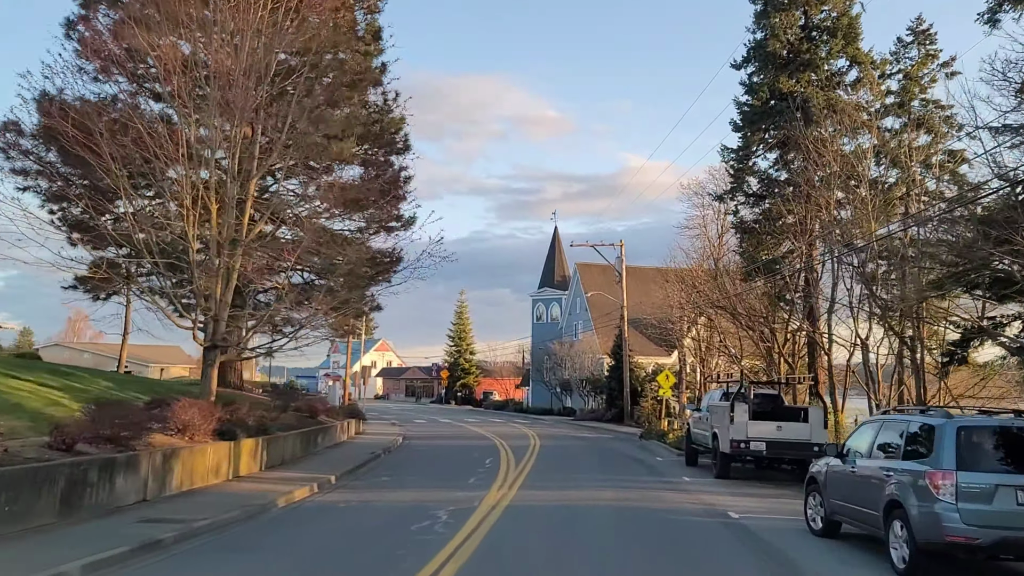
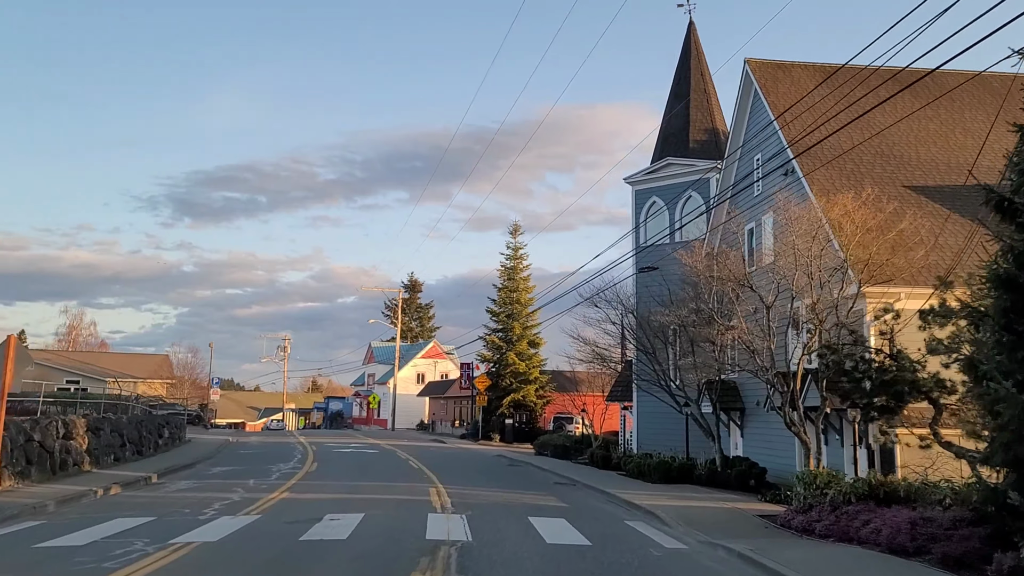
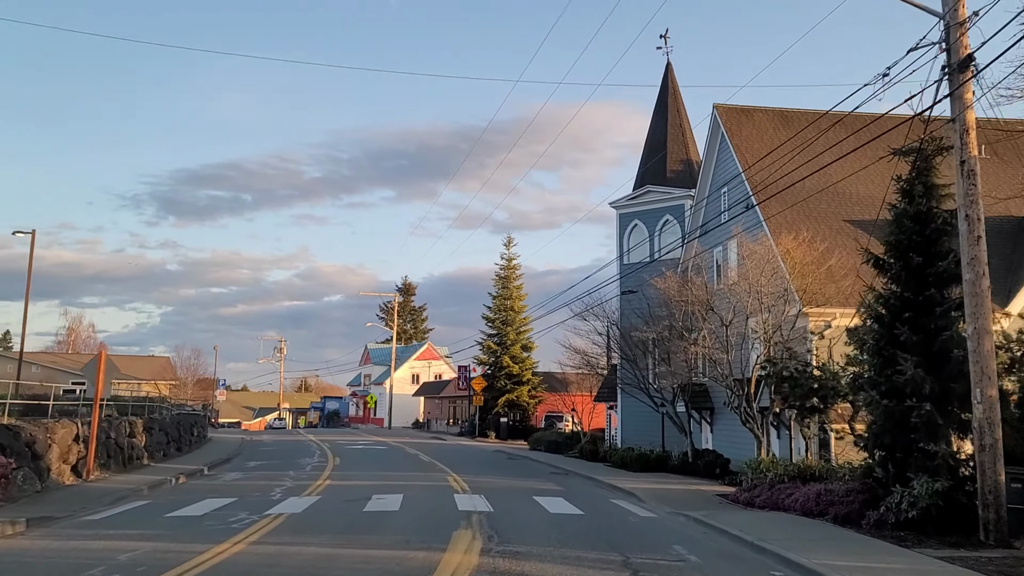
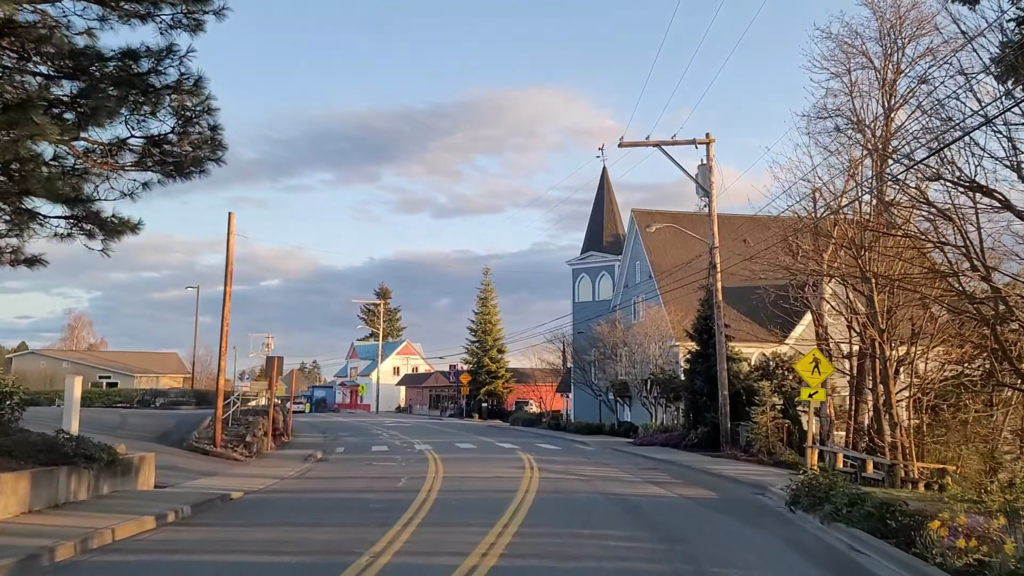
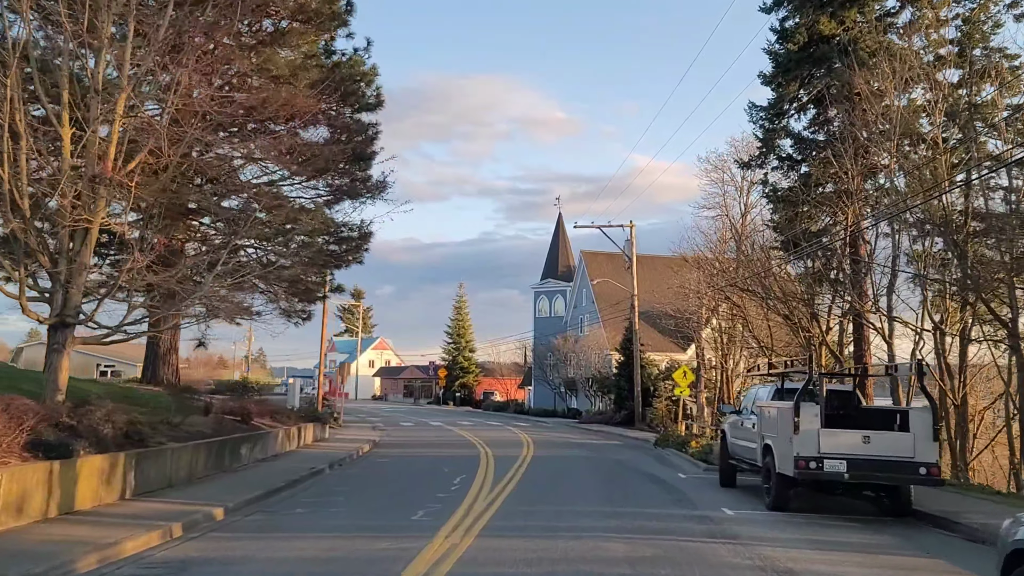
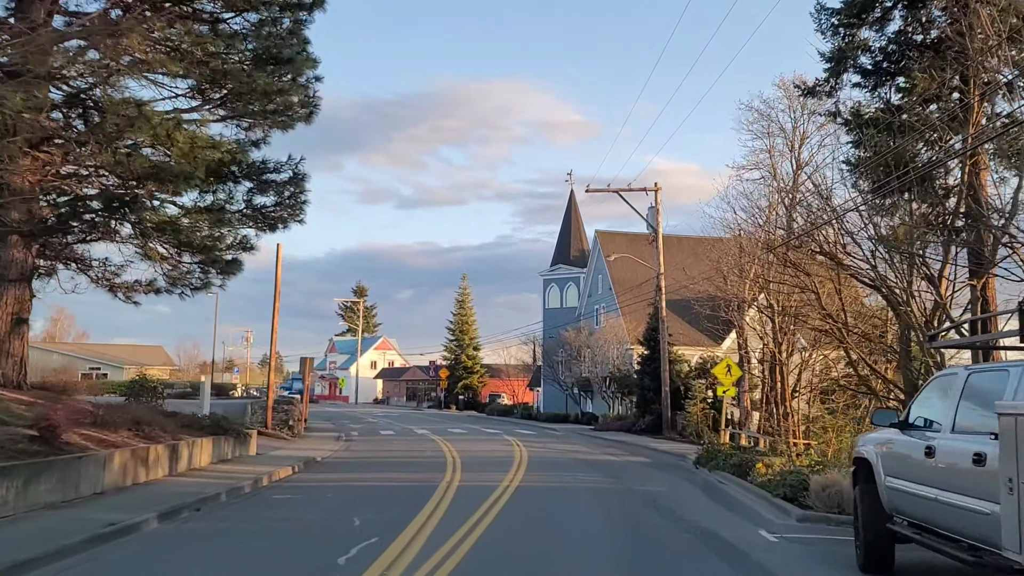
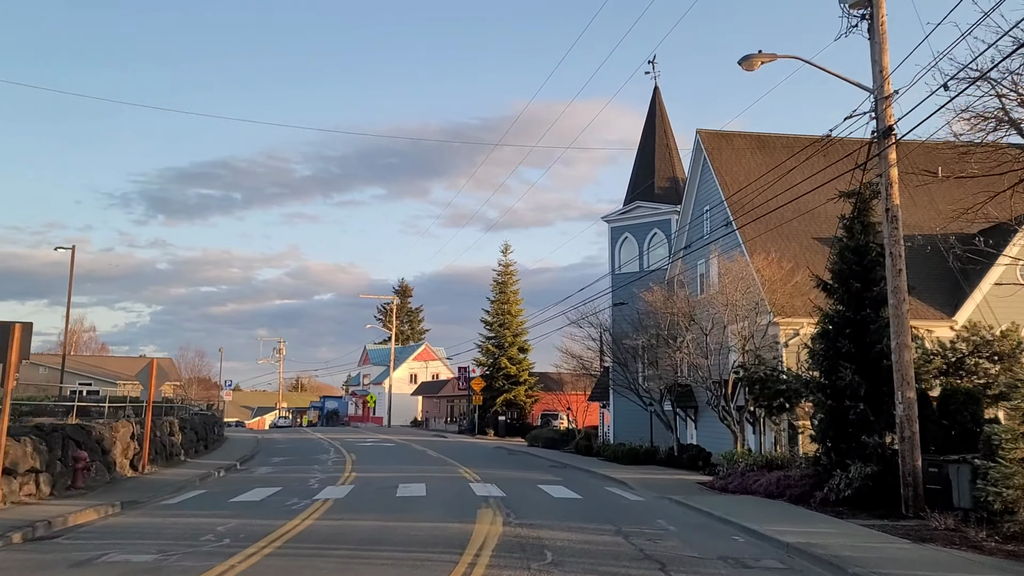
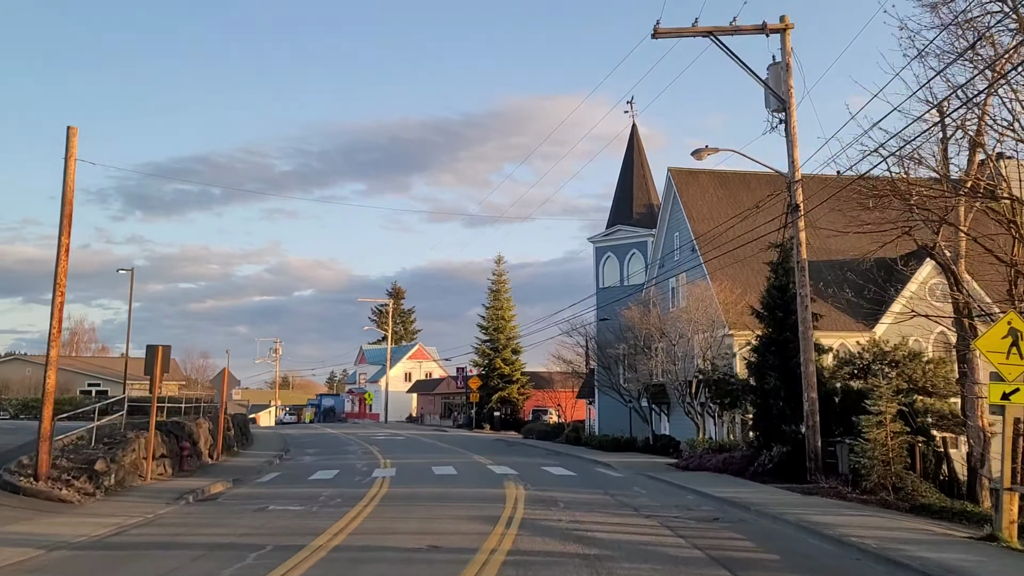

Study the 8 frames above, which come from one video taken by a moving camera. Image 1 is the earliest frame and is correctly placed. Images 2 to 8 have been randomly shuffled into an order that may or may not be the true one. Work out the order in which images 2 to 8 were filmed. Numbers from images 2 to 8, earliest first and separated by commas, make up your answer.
5, 6, 4, 8, 7, 3, 2
